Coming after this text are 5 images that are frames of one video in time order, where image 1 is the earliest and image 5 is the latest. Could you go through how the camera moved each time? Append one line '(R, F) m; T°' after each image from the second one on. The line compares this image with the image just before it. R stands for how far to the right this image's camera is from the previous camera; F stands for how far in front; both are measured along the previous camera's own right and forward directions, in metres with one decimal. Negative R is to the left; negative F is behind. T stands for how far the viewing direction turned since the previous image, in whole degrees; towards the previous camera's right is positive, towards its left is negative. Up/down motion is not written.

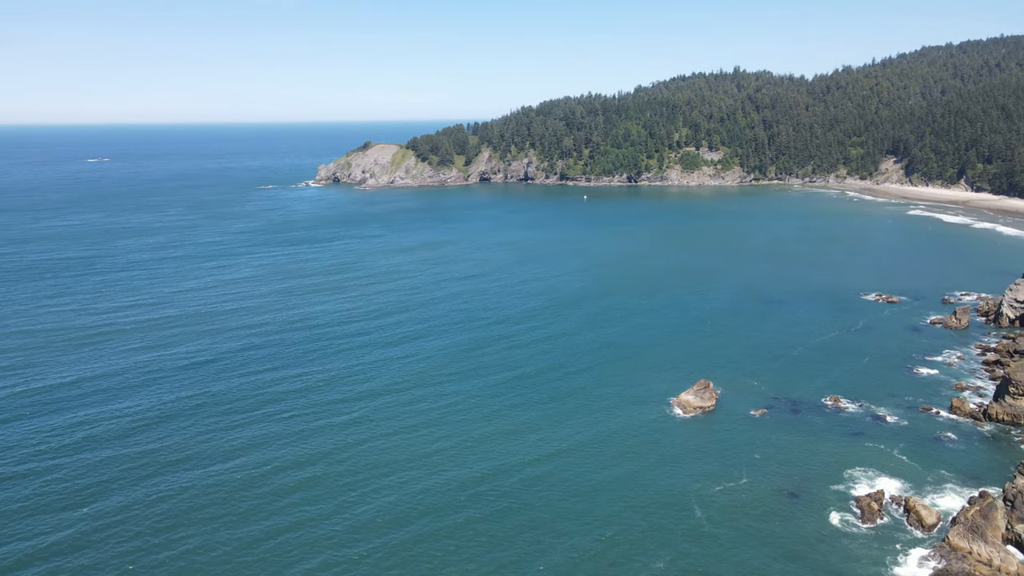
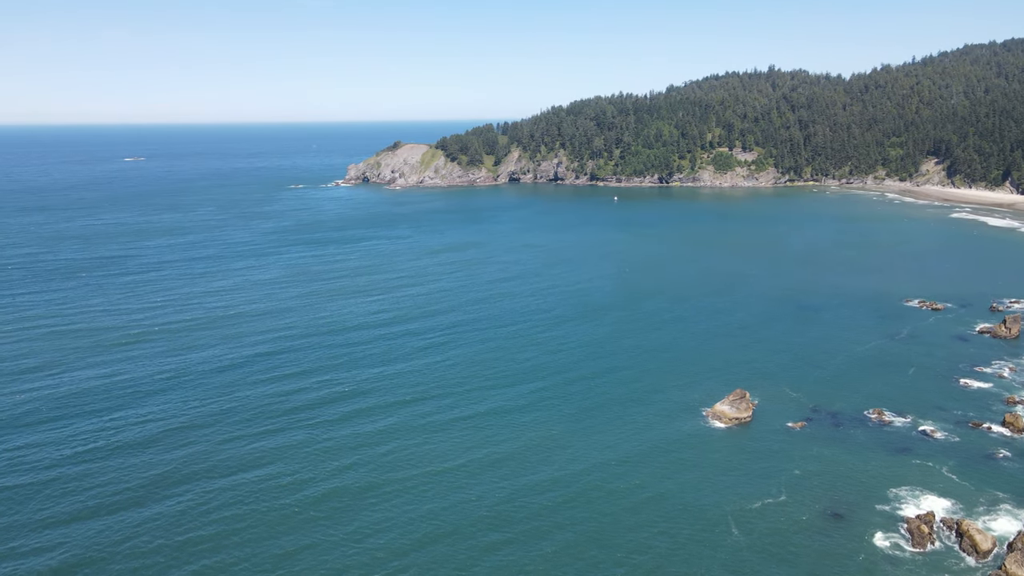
(-0.2, +1.5) m; -2°
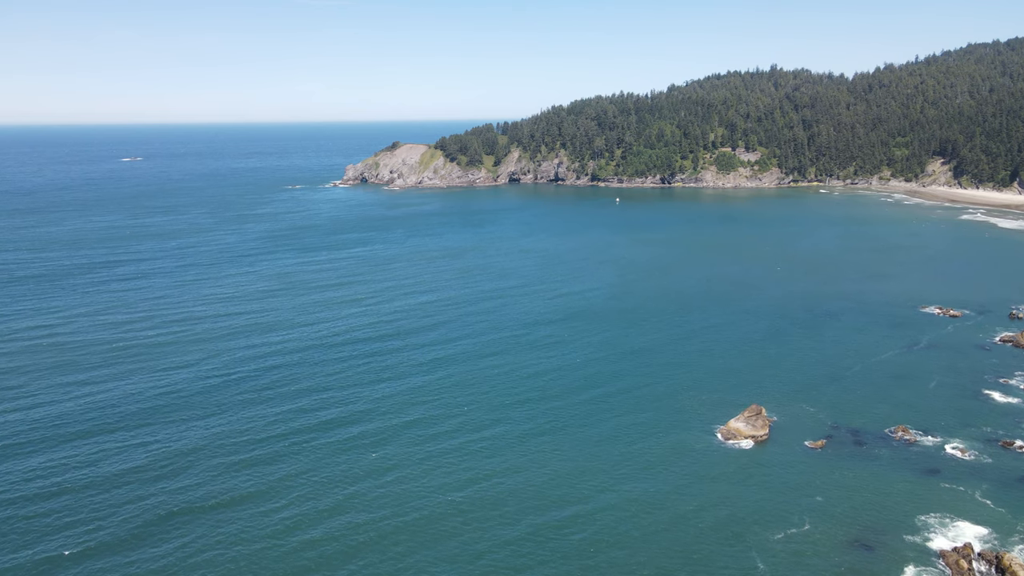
(-0.2, +3.9) m; 0°
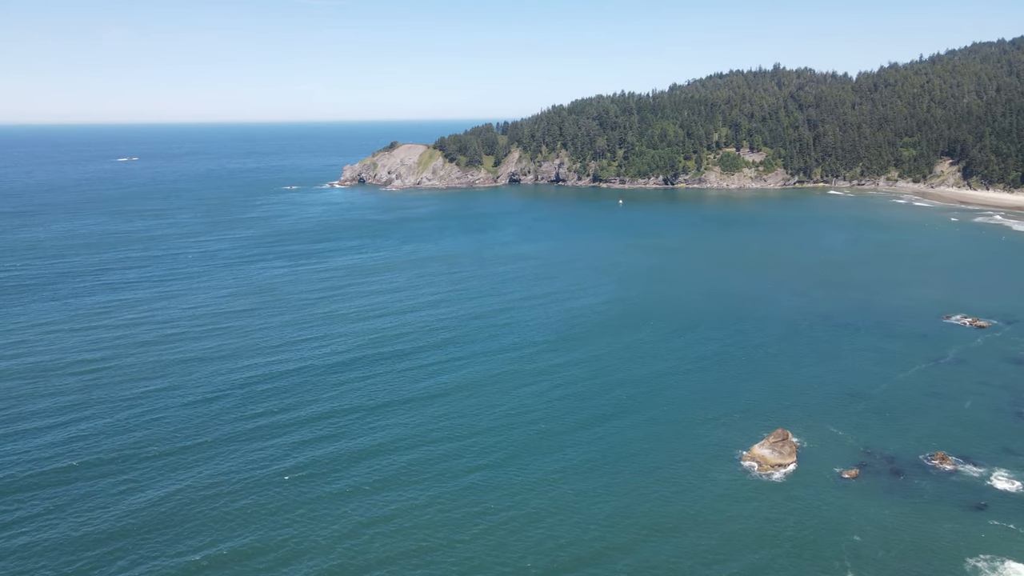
(-0.5, +5.2) m; 0°
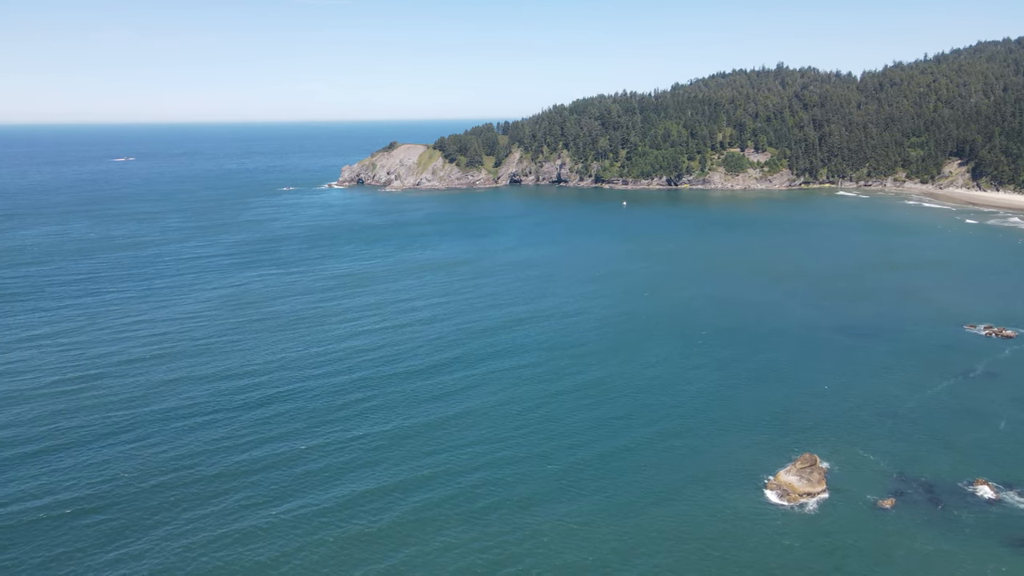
(-0.7, +4.3) m; 0°
